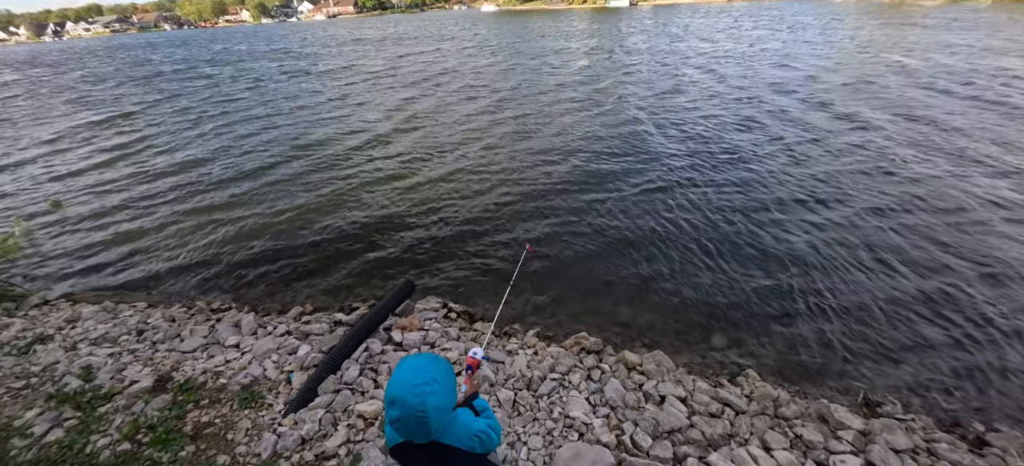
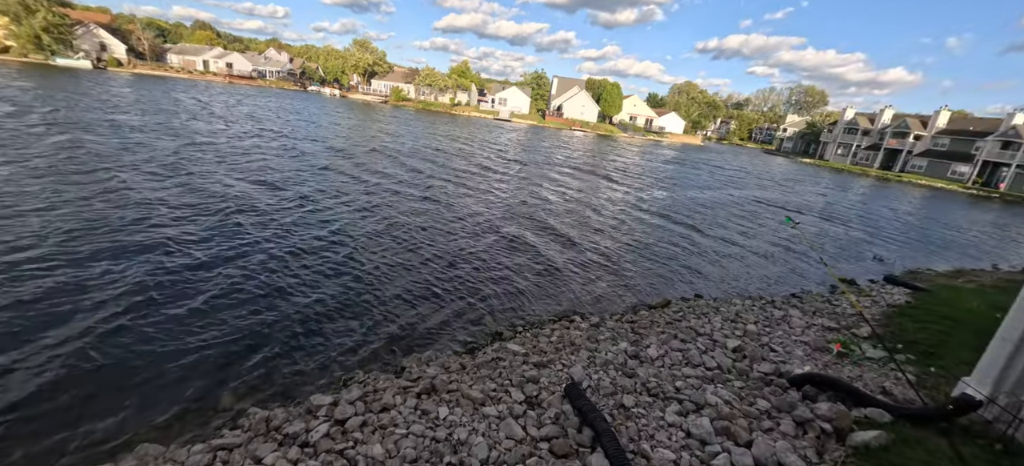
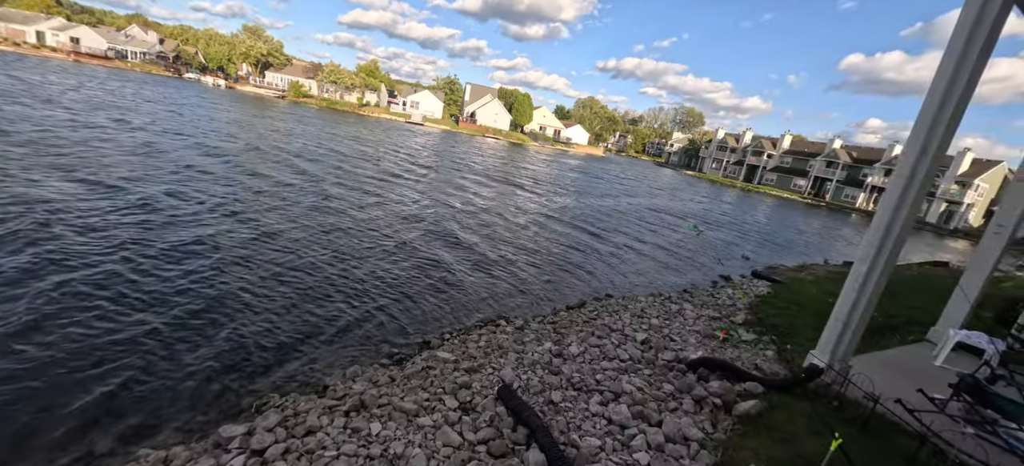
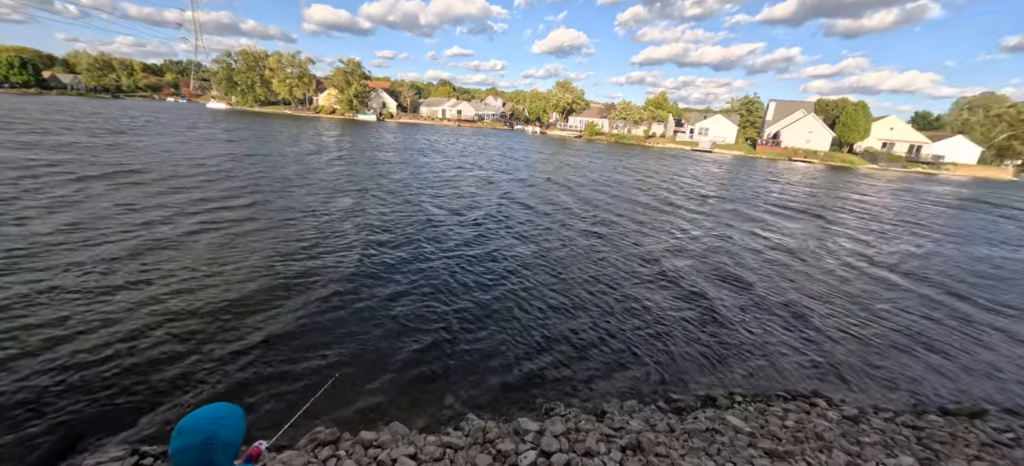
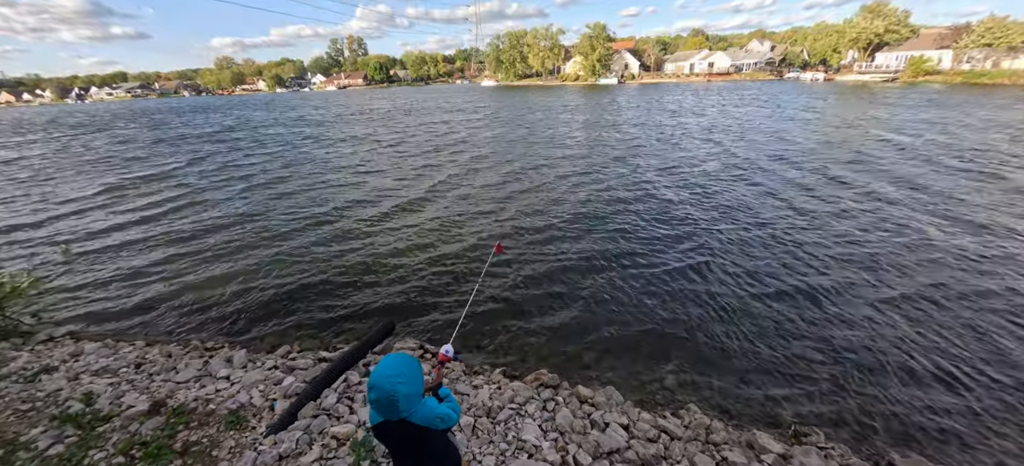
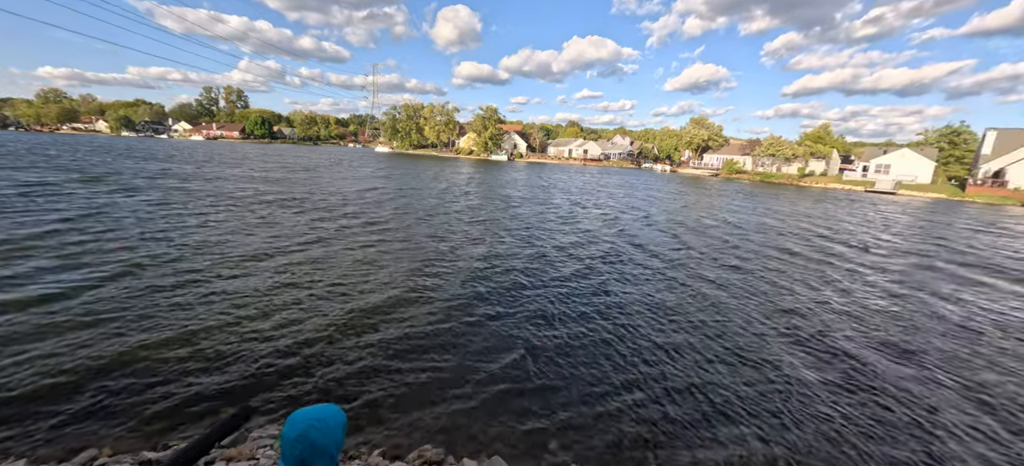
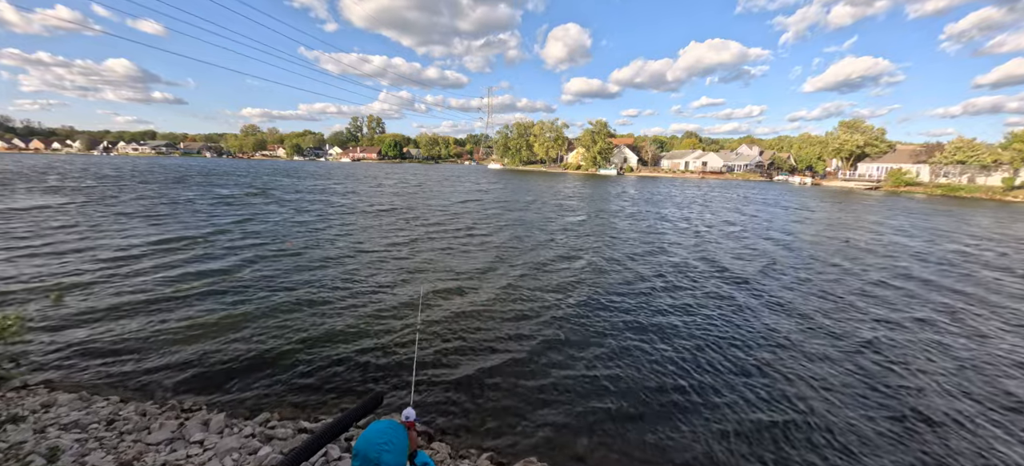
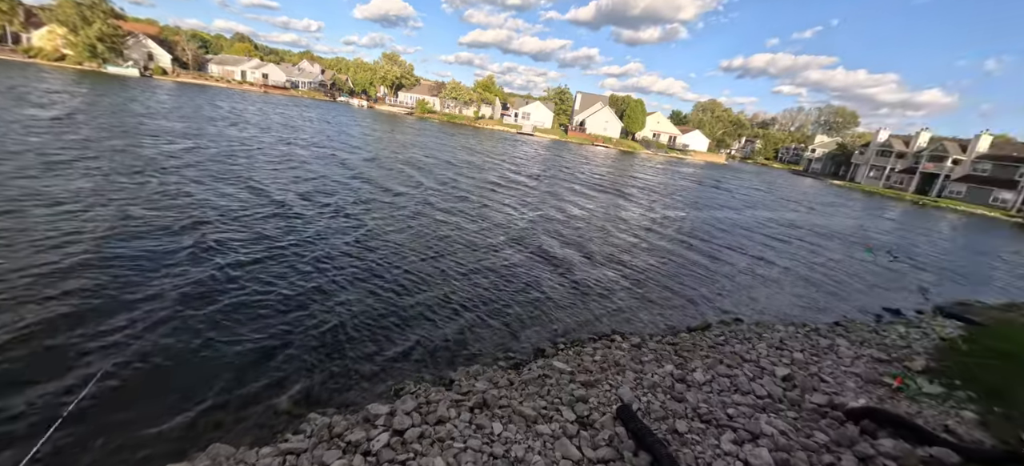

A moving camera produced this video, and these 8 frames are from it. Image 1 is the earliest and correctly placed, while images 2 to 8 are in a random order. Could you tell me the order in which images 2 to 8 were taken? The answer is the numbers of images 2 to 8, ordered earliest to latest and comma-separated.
5, 7, 6, 4, 8, 3, 2
